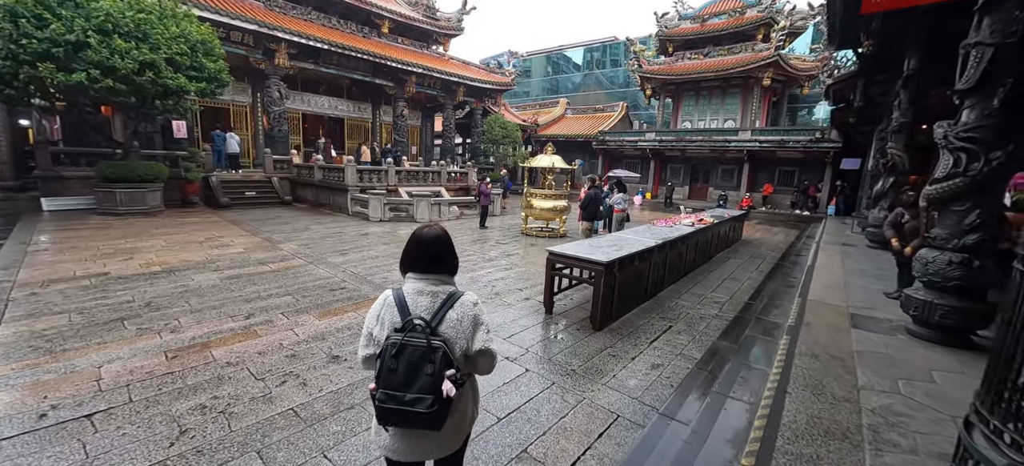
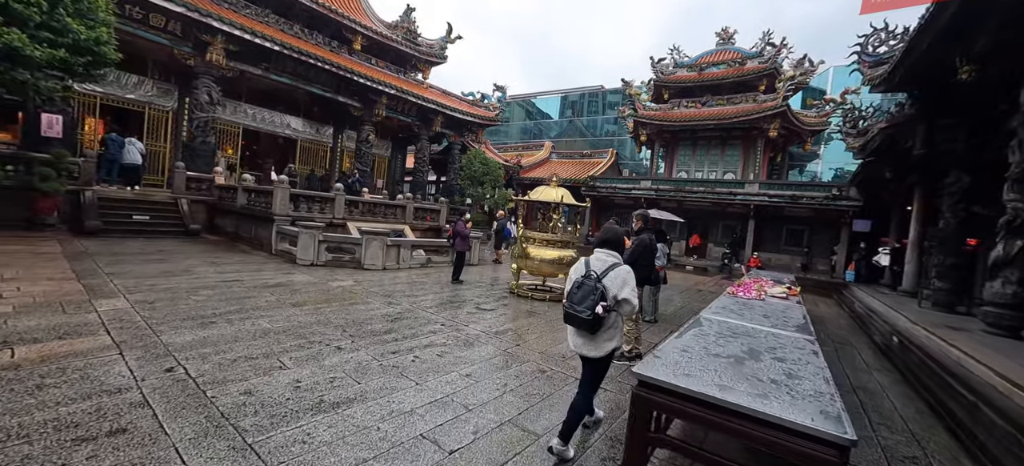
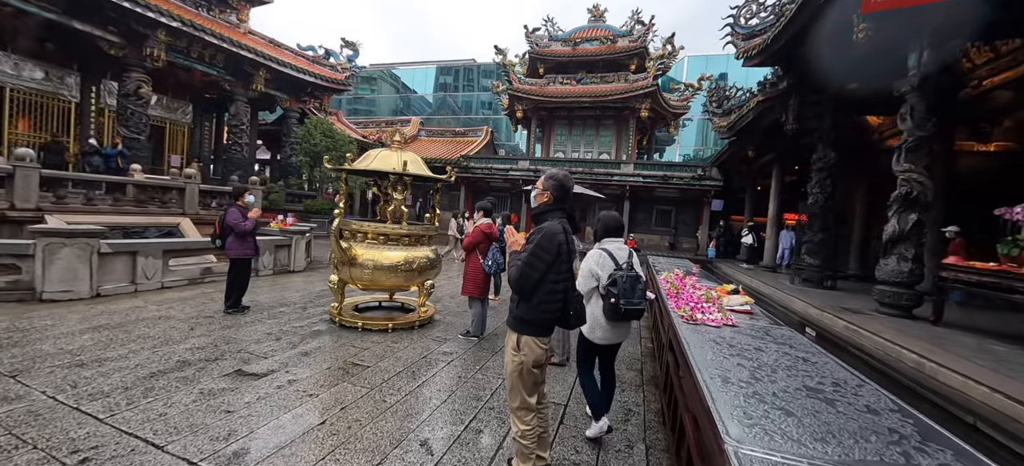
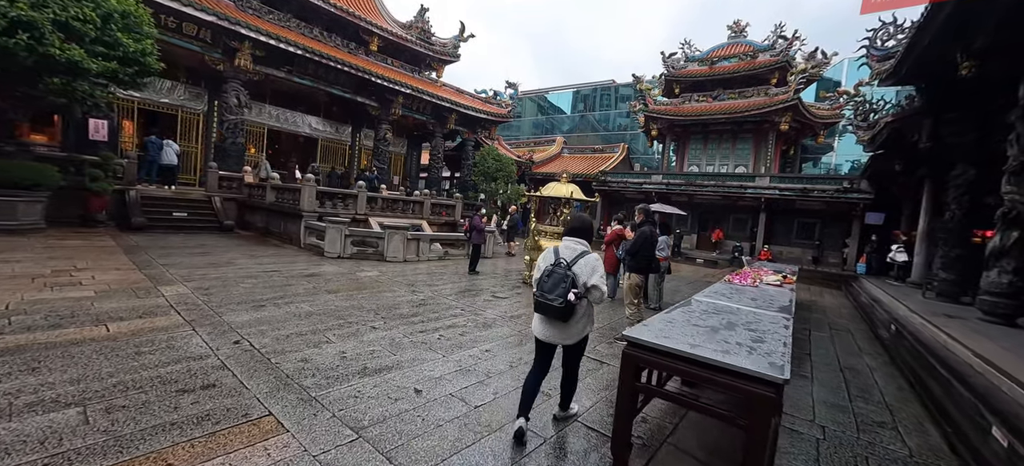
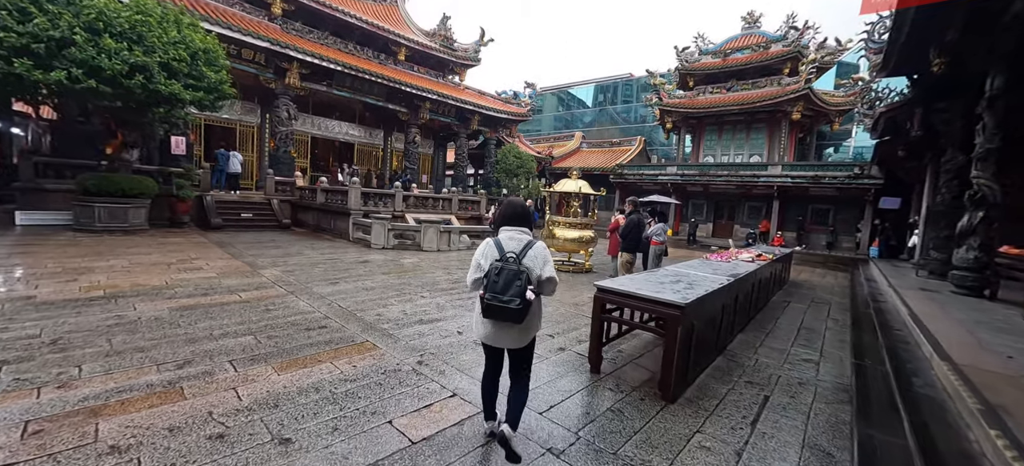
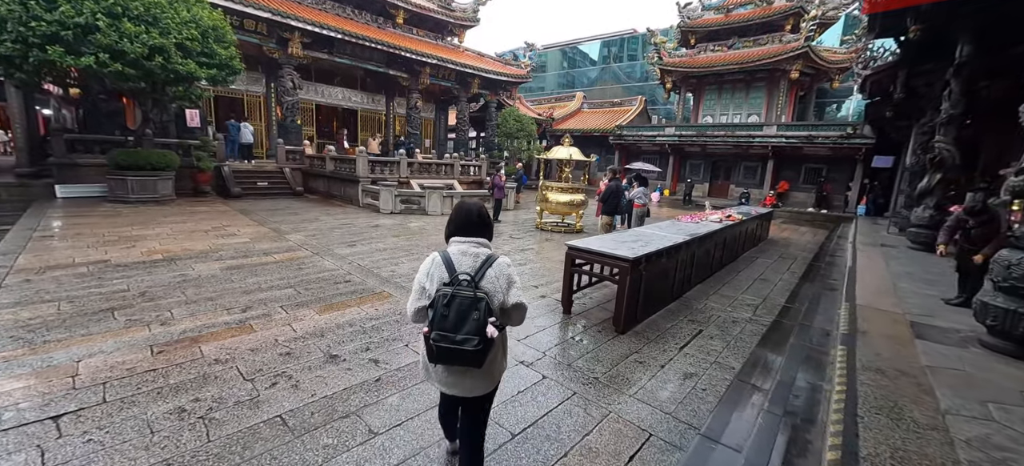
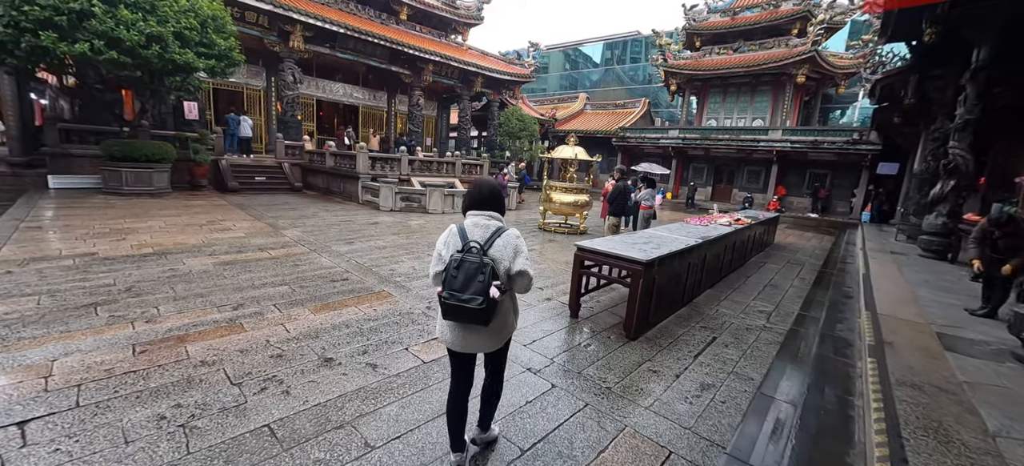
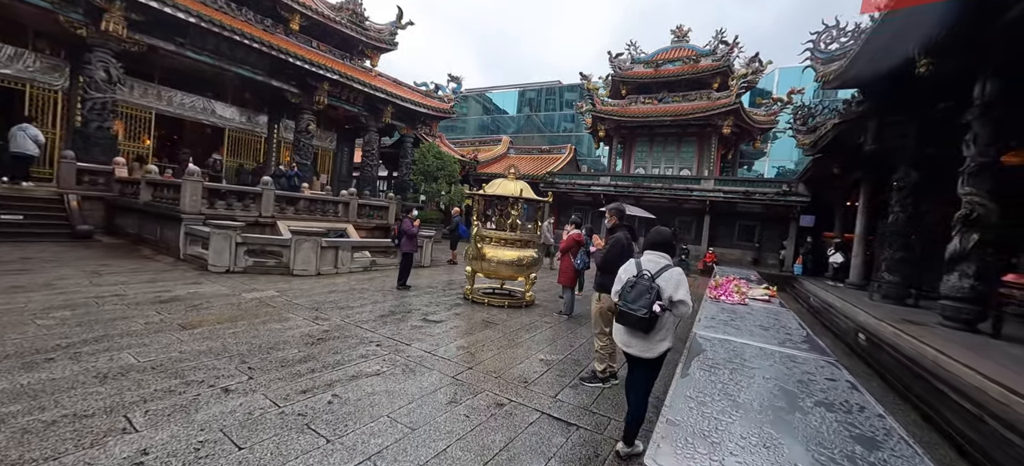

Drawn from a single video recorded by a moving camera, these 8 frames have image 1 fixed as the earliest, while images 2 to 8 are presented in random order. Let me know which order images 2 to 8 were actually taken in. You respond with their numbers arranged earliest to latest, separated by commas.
6, 7, 5, 4, 2, 8, 3
